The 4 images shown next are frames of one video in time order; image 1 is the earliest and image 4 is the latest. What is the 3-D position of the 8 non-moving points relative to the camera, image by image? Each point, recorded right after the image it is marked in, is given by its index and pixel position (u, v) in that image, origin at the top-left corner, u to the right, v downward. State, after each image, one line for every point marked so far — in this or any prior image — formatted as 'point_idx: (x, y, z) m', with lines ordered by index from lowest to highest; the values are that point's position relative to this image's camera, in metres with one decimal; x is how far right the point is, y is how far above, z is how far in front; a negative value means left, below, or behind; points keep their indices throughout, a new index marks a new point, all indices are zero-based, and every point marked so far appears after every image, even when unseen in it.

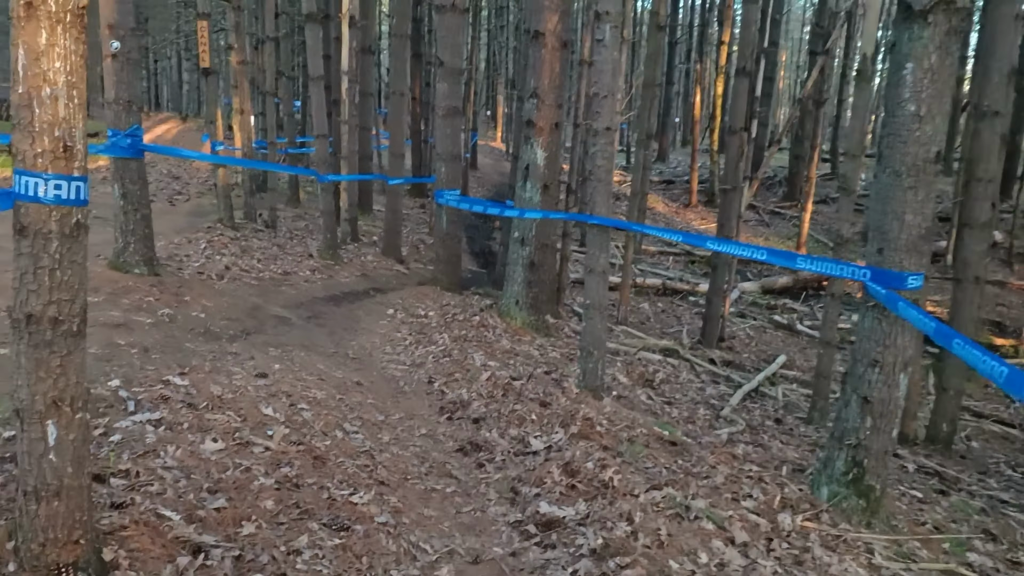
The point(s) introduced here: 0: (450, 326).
0: (-0.5, -0.3, +6.9) m
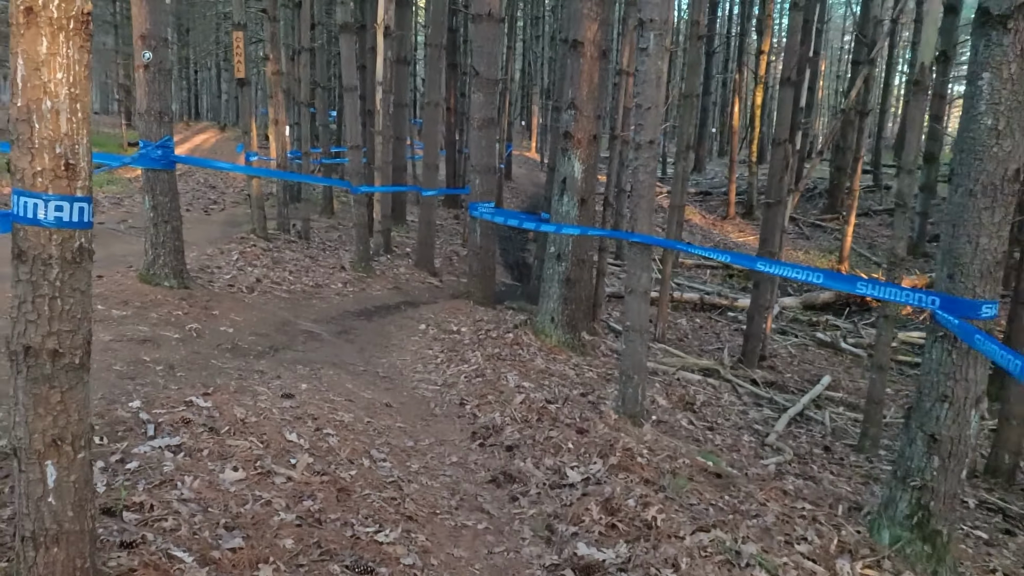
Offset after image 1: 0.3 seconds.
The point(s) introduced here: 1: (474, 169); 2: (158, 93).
0: (-0.2, -0.4, +6.7) m
1: (-0.4, +1.3, +8.7) m
2: (-2.8, +1.5, +6.5) m
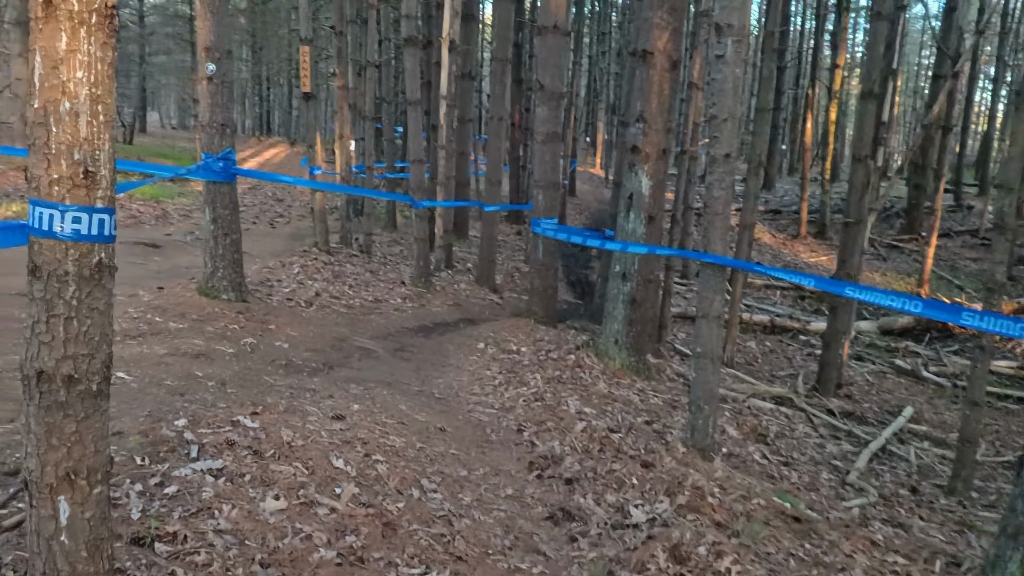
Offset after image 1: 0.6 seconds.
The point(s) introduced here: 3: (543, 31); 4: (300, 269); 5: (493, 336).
0: (+0.2, -0.6, +6.4) m
1: (+0.3, +1.1, +8.5) m
2: (-2.3, +1.4, +6.4) m
3: (+0.3, +2.6, +8.2) m
4: (-2.5, +0.2, +9.6) m
5: (-0.2, -0.5, +7.9) m
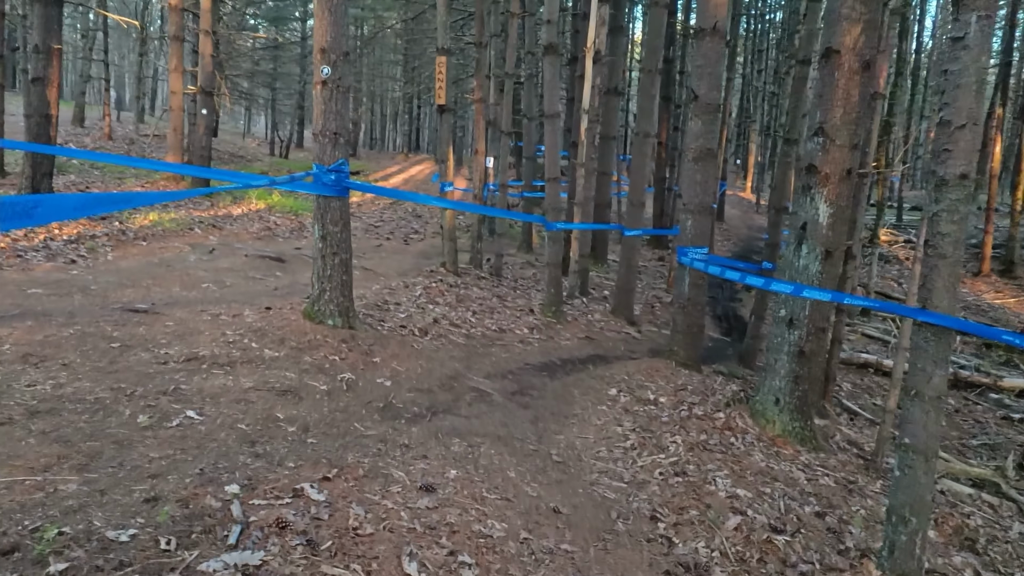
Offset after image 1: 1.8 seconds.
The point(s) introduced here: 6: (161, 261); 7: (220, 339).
0: (+1.1, -0.9, +5.4) m
1: (+1.6, +0.7, +7.4) m
2: (-1.2, +1.2, +5.8) m
3: (+1.6, +2.2, +7.2) m
4: (-1.0, 0.0, +9.0) m
5: (+1.0, -0.8, +6.9) m
6: (-3.7, +0.3, +8.6) m
7: (-2.0, -0.3, +5.5) m
